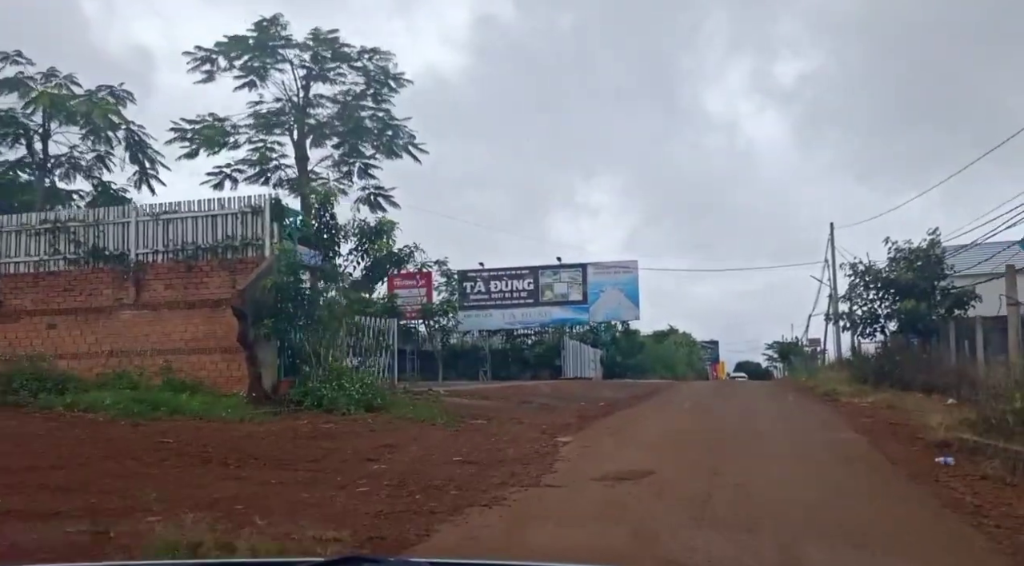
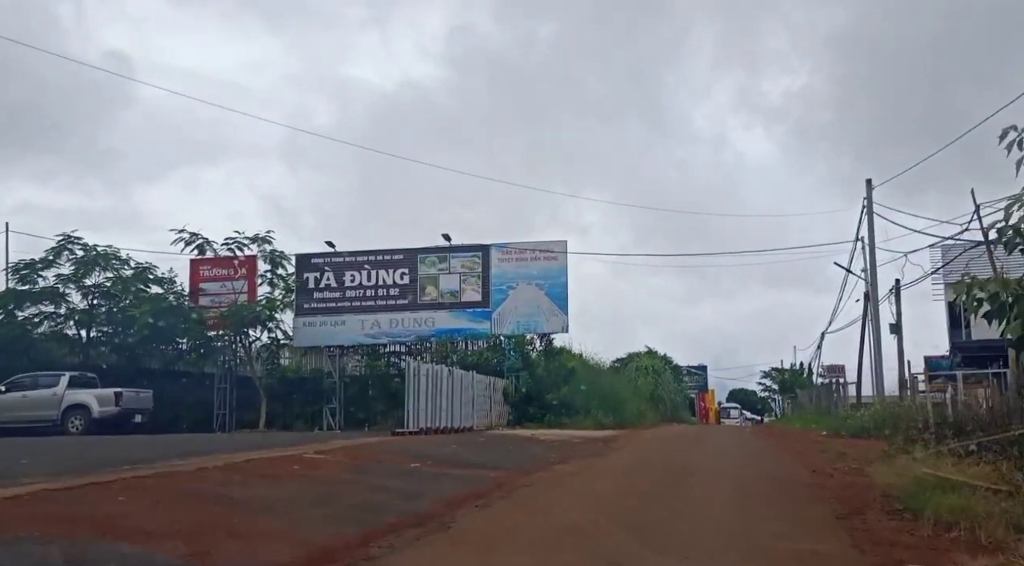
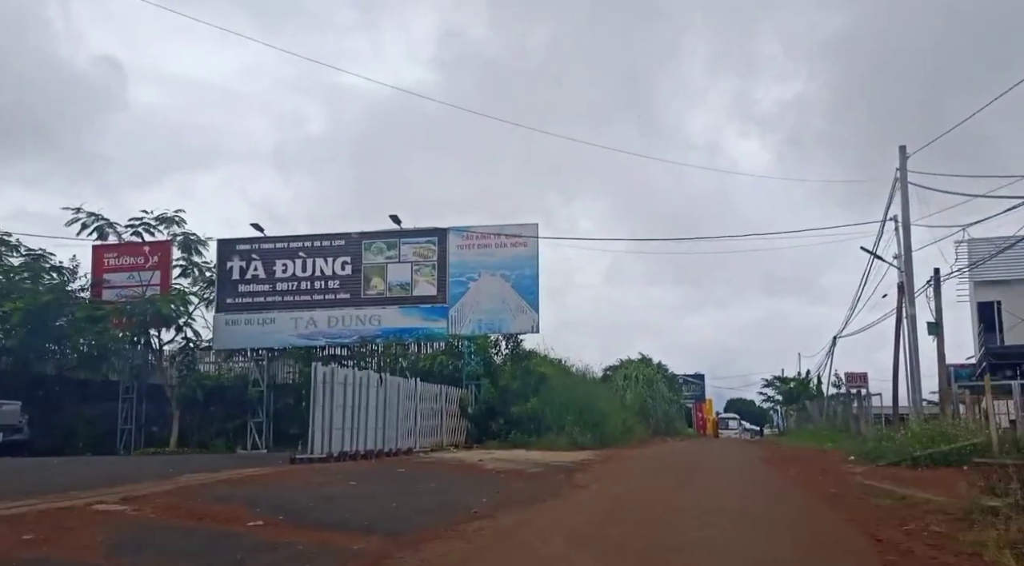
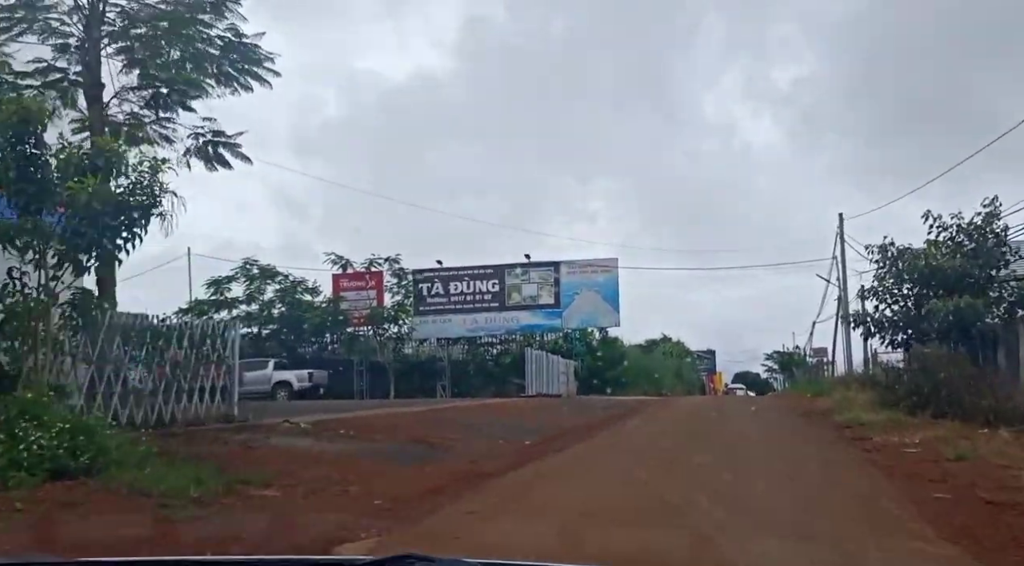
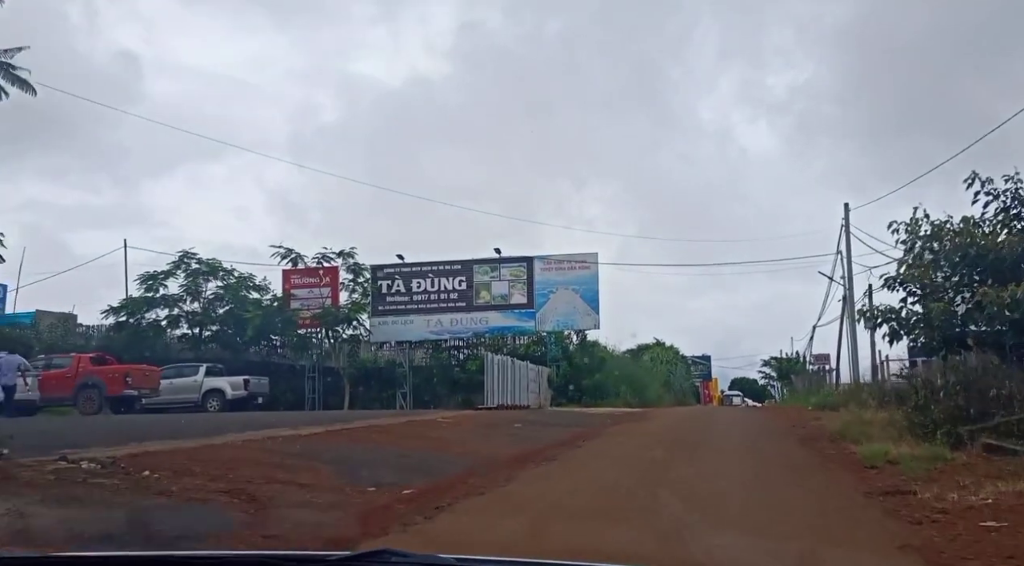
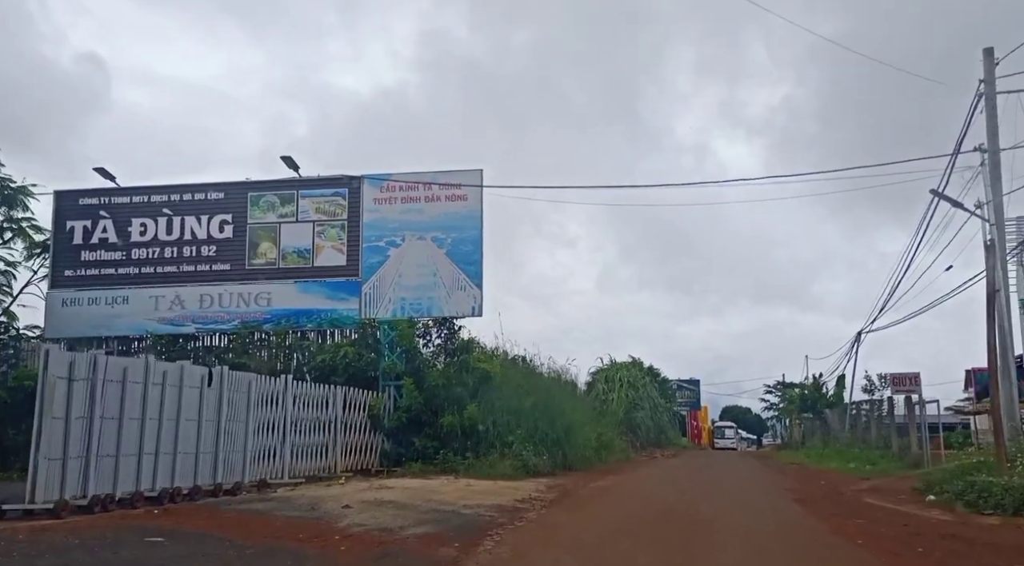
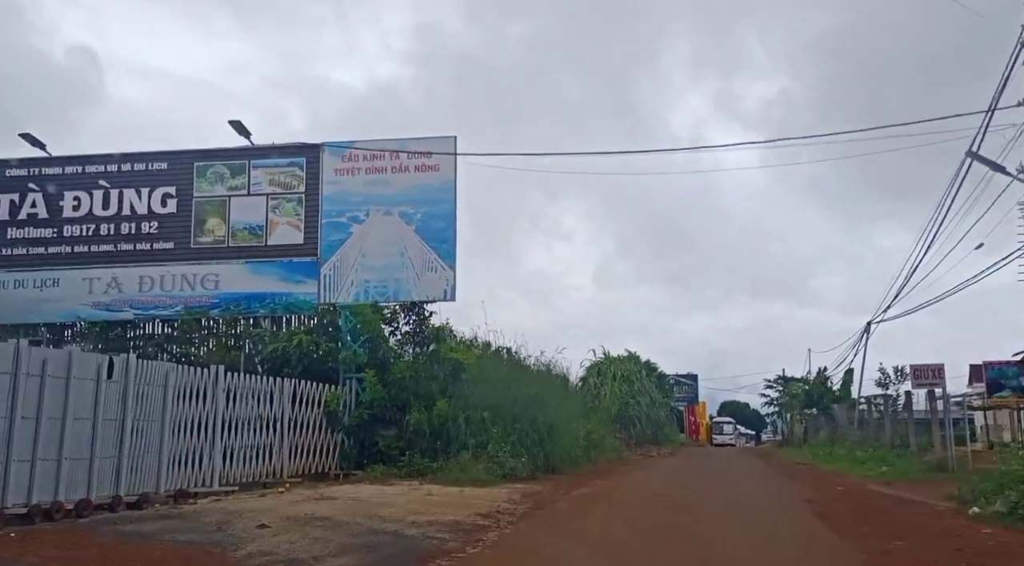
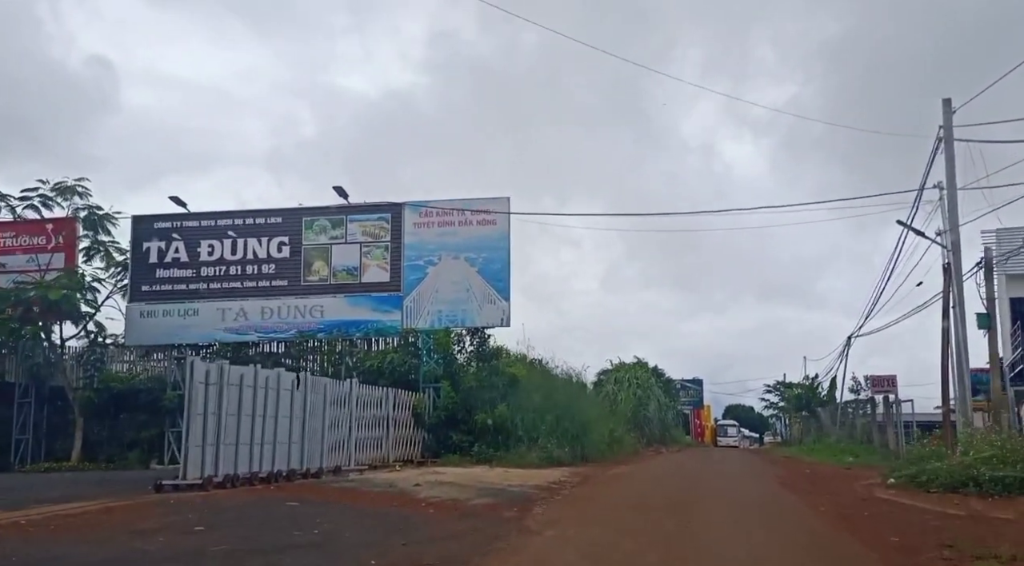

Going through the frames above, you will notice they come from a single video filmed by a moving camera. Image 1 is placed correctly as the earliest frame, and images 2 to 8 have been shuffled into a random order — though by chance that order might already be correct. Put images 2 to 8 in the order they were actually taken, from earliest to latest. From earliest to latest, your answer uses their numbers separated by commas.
4, 5, 2, 3, 8, 6, 7
